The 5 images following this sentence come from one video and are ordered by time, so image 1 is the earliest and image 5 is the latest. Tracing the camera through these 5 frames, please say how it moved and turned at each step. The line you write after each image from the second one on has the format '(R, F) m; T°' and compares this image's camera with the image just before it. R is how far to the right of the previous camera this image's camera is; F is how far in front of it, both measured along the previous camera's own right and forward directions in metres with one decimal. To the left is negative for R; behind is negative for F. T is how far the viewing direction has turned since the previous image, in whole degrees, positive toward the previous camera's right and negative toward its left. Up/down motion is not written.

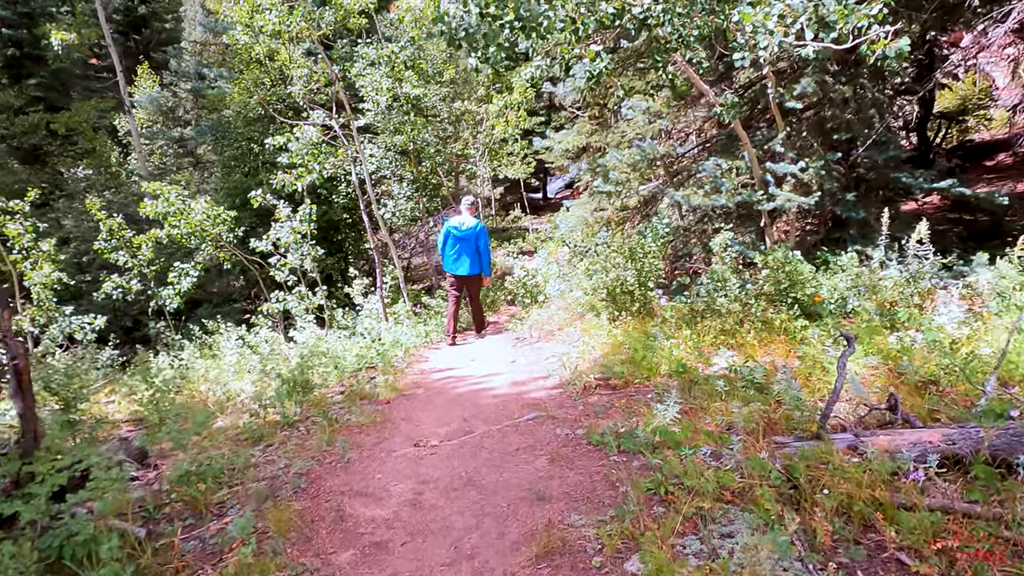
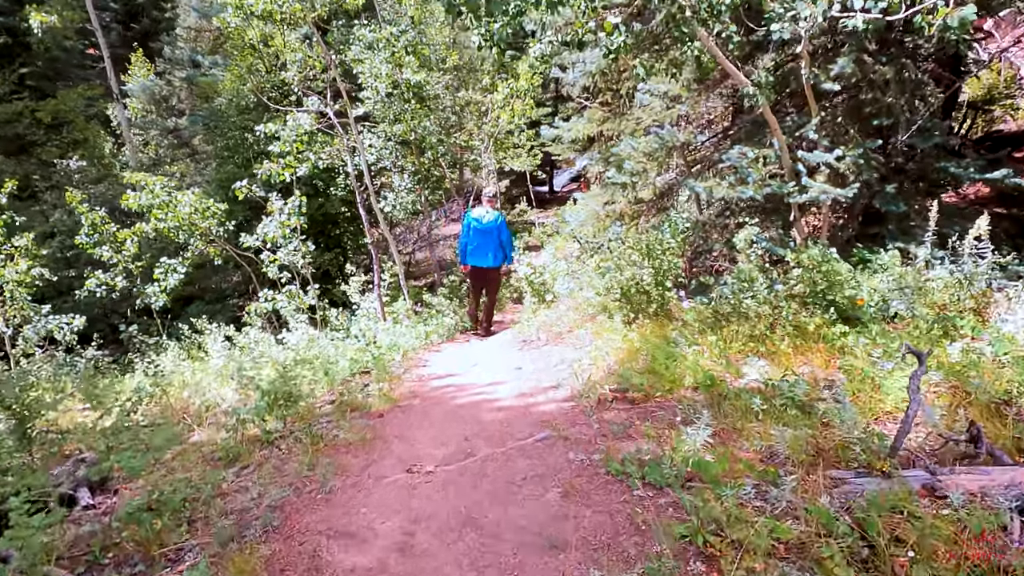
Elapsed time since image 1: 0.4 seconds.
(0.0, +0.6) m; 0°
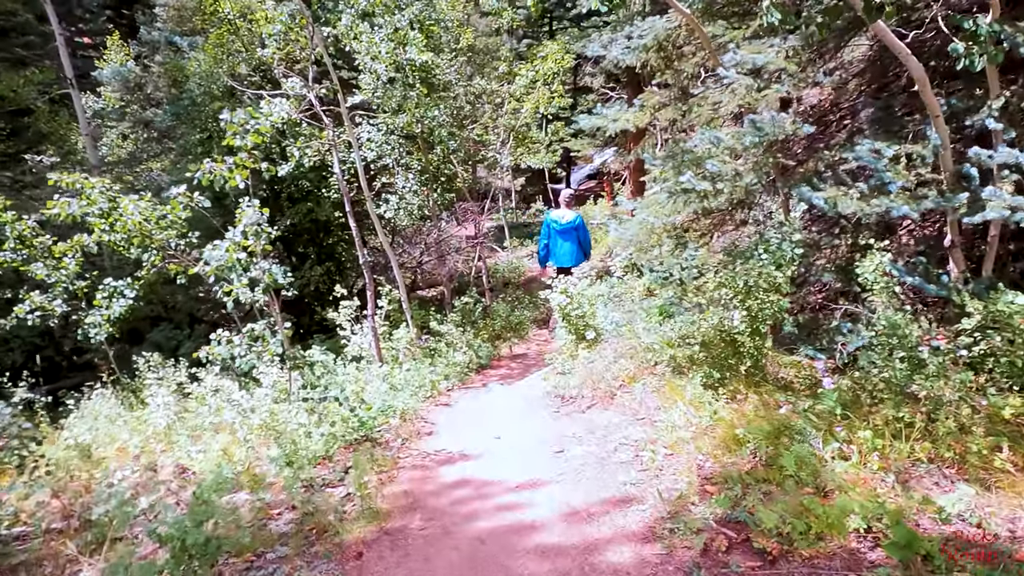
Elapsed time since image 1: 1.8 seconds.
(-0.2, +1.8) m; -1°
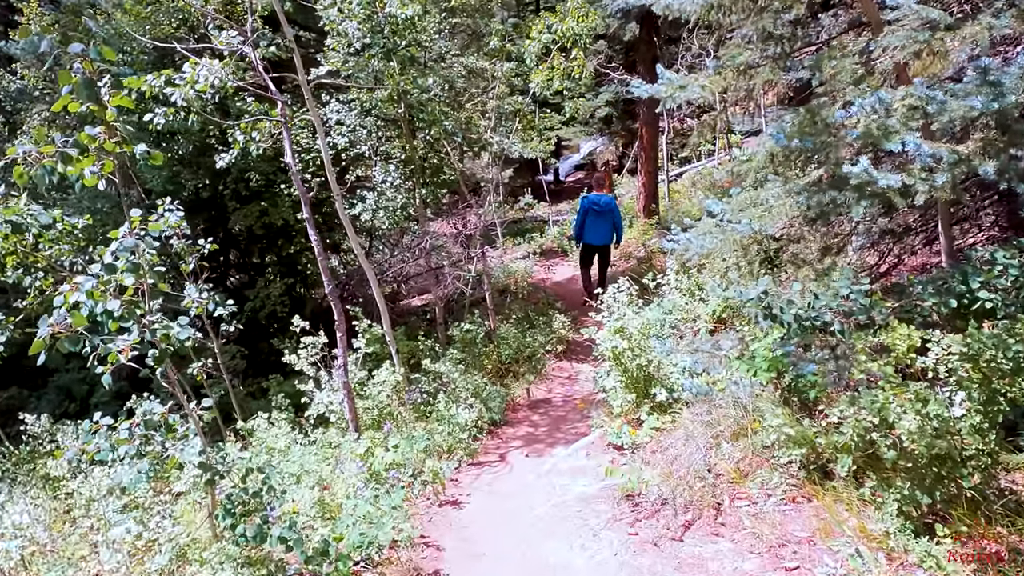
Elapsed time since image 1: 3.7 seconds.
(-0.4, +2.0) m; +2°
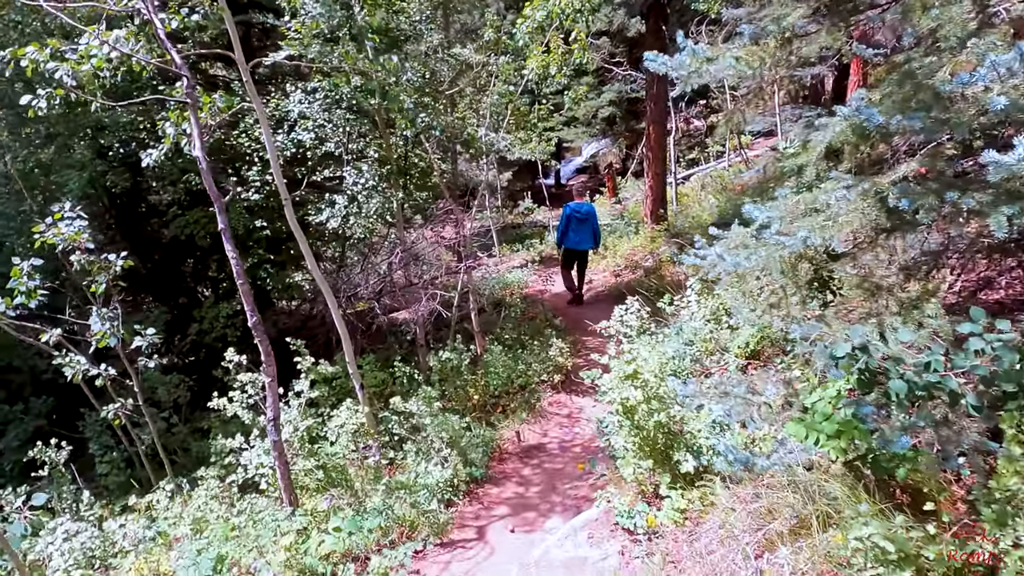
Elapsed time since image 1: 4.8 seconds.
(+0.1, +1.1) m; 0°
